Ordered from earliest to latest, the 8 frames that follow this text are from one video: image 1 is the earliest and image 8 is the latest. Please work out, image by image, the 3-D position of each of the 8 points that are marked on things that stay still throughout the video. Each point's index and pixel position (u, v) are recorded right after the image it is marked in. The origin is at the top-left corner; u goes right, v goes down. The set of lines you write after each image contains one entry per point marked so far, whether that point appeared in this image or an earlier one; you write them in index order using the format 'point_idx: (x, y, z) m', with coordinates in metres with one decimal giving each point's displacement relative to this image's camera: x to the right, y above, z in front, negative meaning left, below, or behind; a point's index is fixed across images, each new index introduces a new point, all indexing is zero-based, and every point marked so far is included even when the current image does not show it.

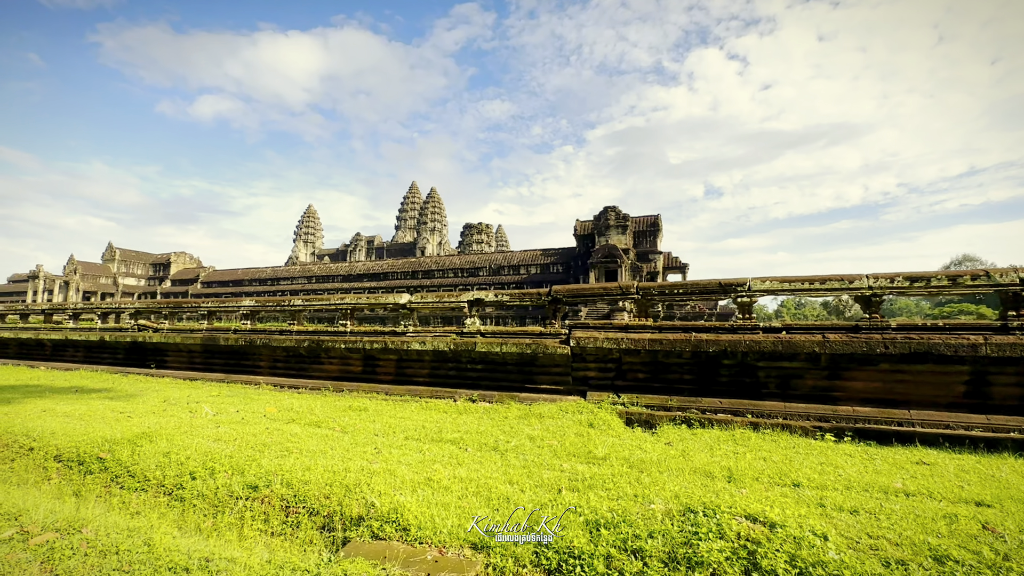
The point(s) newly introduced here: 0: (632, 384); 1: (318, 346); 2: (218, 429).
0: (+1.7, -1.3, +6.6) m
1: (-3.6, -1.1, +8.7) m
2: (-3.2, -1.5, +5.1) m
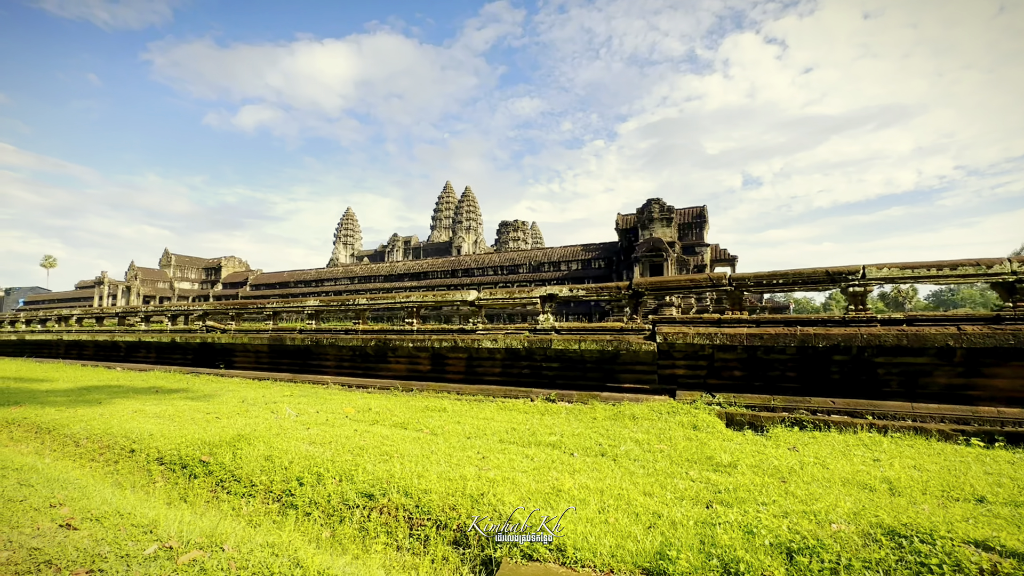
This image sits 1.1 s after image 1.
0: (+2.8, -1.2, +6.1) m
1: (-2.3, -1.0, +8.6) m
2: (-2.2, -1.5, +5.0) m
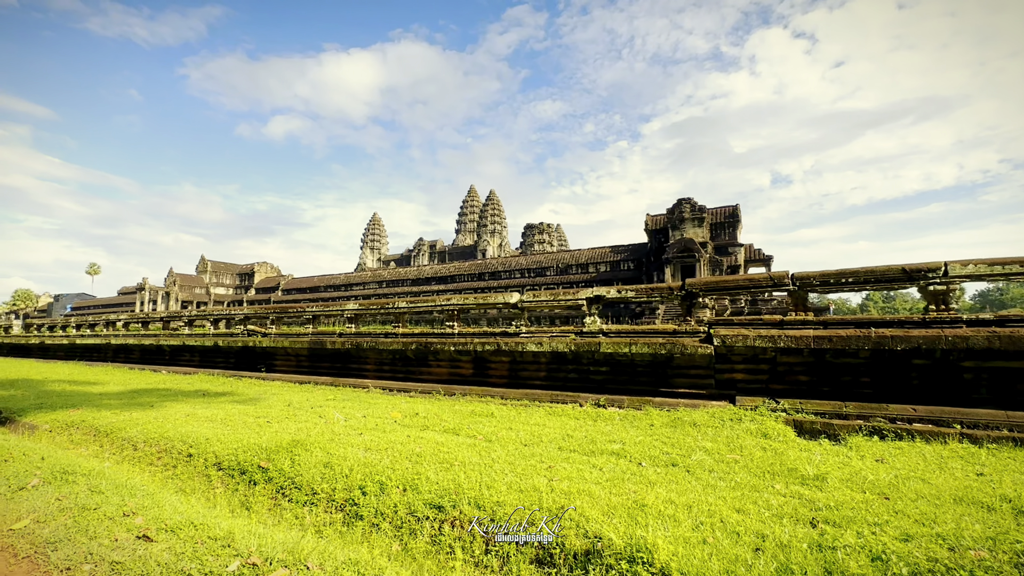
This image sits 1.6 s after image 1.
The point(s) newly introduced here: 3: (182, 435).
0: (+3.4, -1.2, +5.7) m
1: (-1.6, -1.1, +8.5) m
2: (-1.6, -1.6, +4.9) m
3: (-3.5, -1.6, +5.0) m
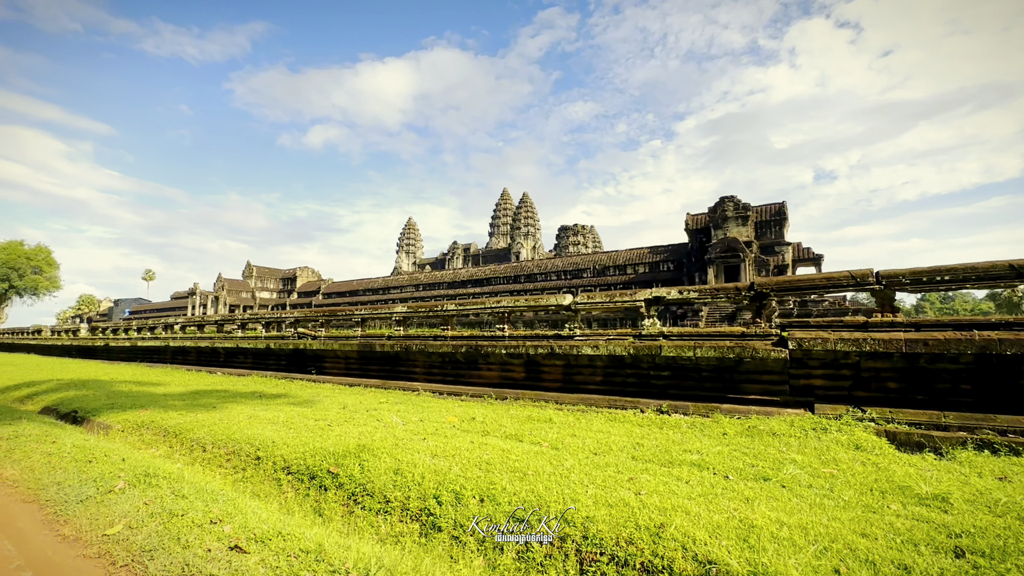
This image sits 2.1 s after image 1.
0: (+4.2, -1.2, +5.3) m
1: (-0.6, -1.1, +8.4) m
2: (-0.9, -1.6, +4.8) m
3: (-2.8, -1.6, +5.1) m
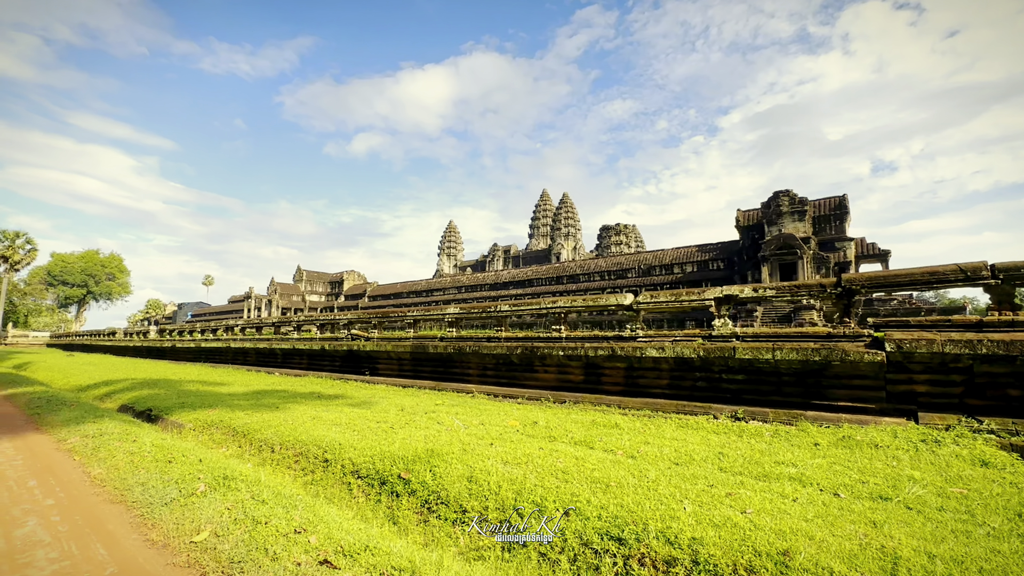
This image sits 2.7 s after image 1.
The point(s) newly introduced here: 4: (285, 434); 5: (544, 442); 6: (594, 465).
0: (+4.9, -1.2, +4.7) m
1: (+0.4, -1.1, +8.2) m
2: (-0.2, -1.6, +4.6) m
3: (-2.1, -1.6, +5.0) m
4: (-2.6, -1.7, +5.4) m
5: (+0.3, -1.6, +5.0) m
6: (+0.7, -1.5, +4.1) m
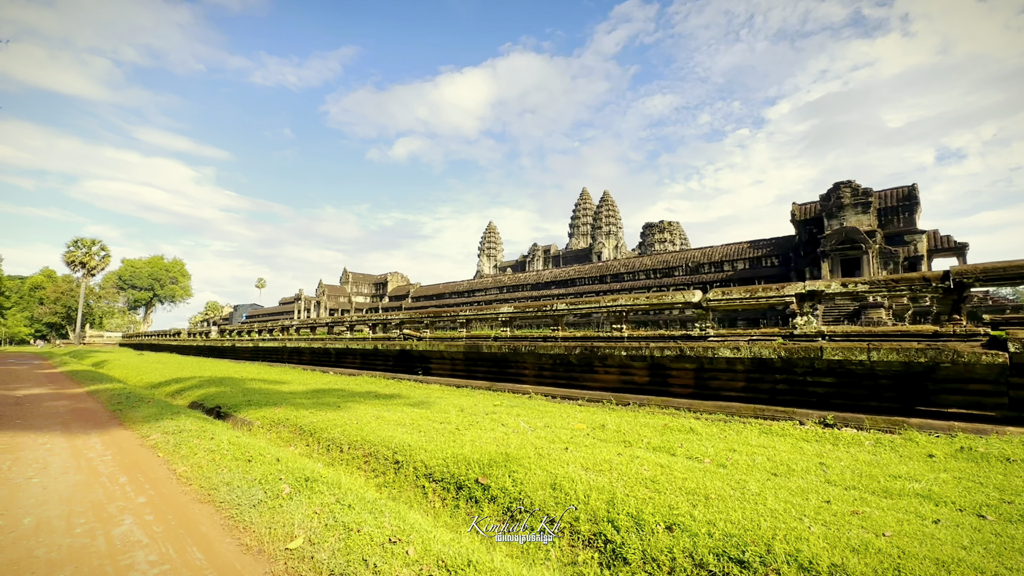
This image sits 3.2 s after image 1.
0: (+5.6, -1.1, +4.0) m
1: (+1.4, -1.1, +7.9) m
2: (+0.5, -1.5, +4.4) m
3: (-1.4, -1.6, +5.0) m
4: (-1.8, -1.7, +5.4) m
5: (+1.1, -1.6, +4.7) m
6: (+1.4, -1.5, +3.8) m
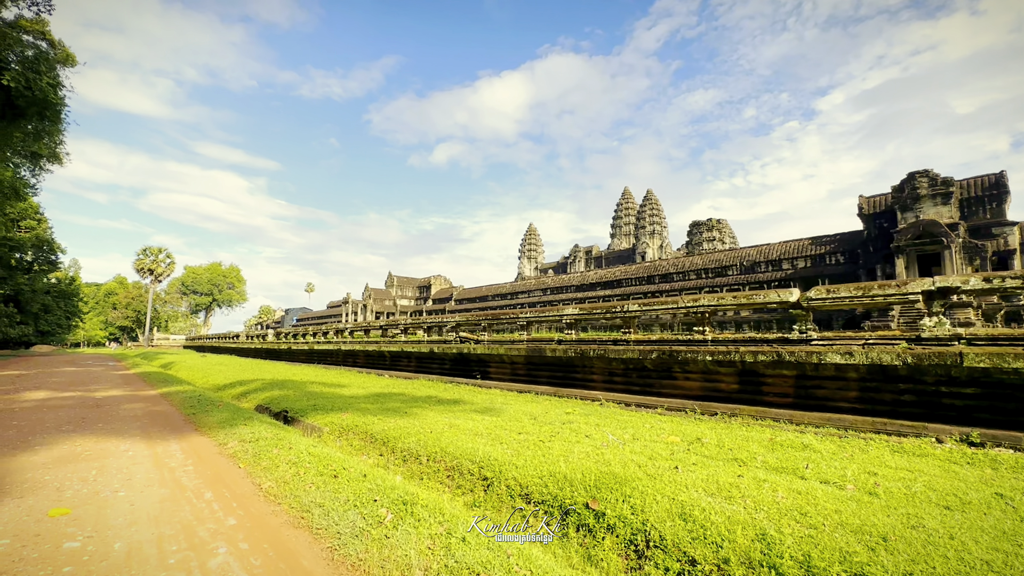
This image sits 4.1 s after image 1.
0: (+6.4, -1.0, +3.1) m
1: (+2.5, -1.1, +7.3) m
2: (+1.3, -1.5, +3.9) m
3: (-0.5, -1.6, +4.6) m
4: (-0.9, -1.7, +5.1) m
5: (+1.9, -1.6, +4.1) m
6: (+2.2, -1.5, +3.2) m
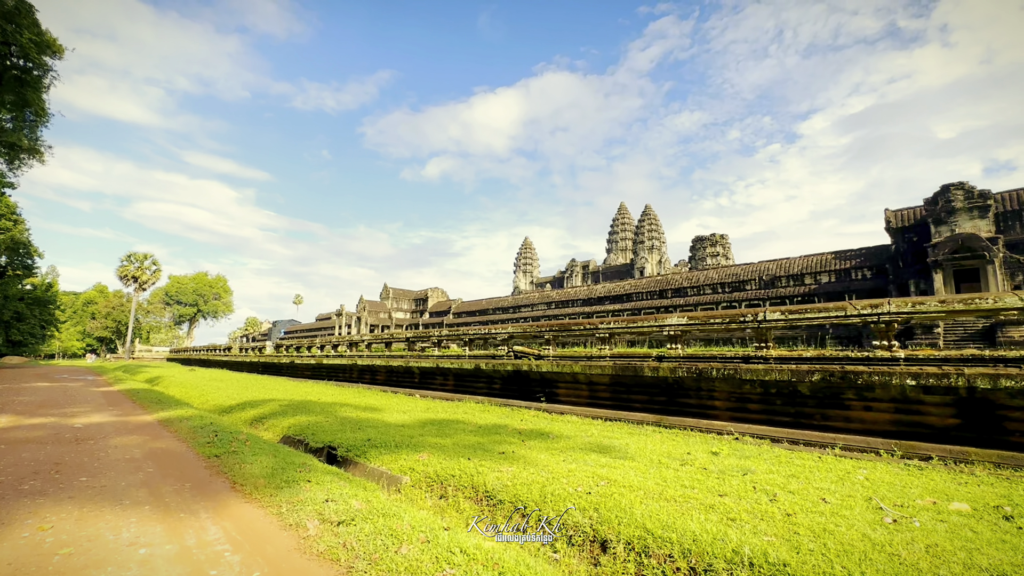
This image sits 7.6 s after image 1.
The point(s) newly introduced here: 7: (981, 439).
0: (+8.0, -1.0, +1.5) m
1: (+4.0, -1.1, +5.6) m
2: (+2.9, -1.4, +2.1) m
3: (+1.1, -1.5, +2.8) m
4: (+0.7, -1.6, +3.3) m
5: (+3.5, -1.5, +2.4) m
6: (+3.8, -1.3, +1.5) m
7: (+4.9, -1.5, +4.8) m
